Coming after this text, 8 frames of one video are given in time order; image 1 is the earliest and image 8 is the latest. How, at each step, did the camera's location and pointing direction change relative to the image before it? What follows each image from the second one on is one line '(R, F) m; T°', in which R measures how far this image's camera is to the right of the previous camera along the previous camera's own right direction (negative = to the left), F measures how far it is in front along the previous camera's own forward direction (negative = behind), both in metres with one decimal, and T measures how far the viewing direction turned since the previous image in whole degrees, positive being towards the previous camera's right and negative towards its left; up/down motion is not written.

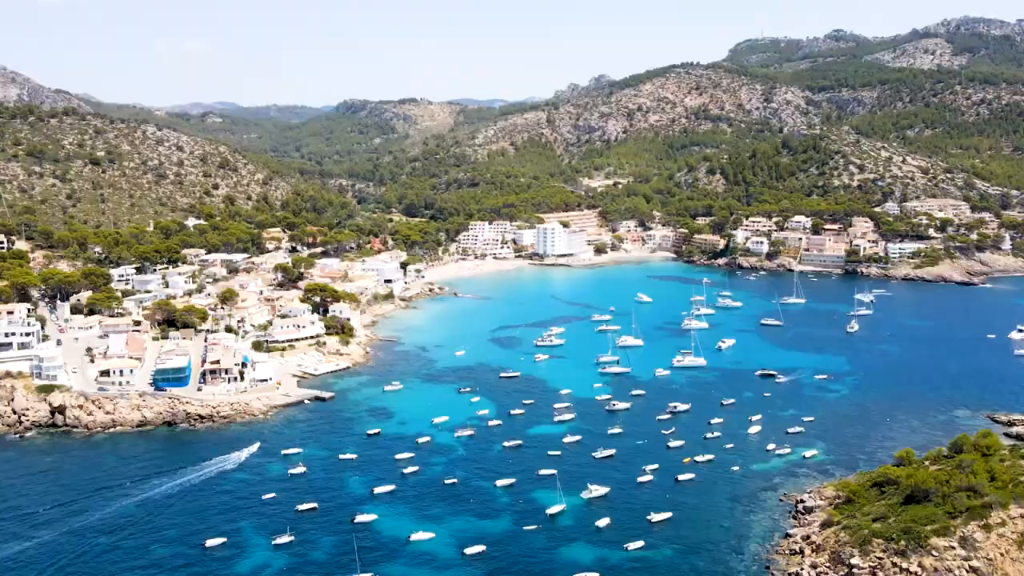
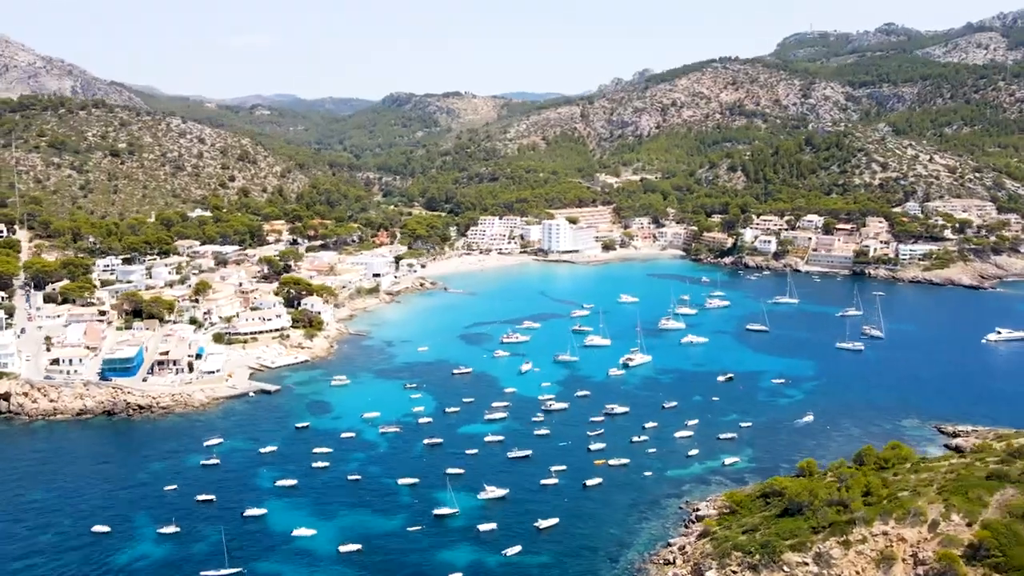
(+5.7, +0.4) m; -3°
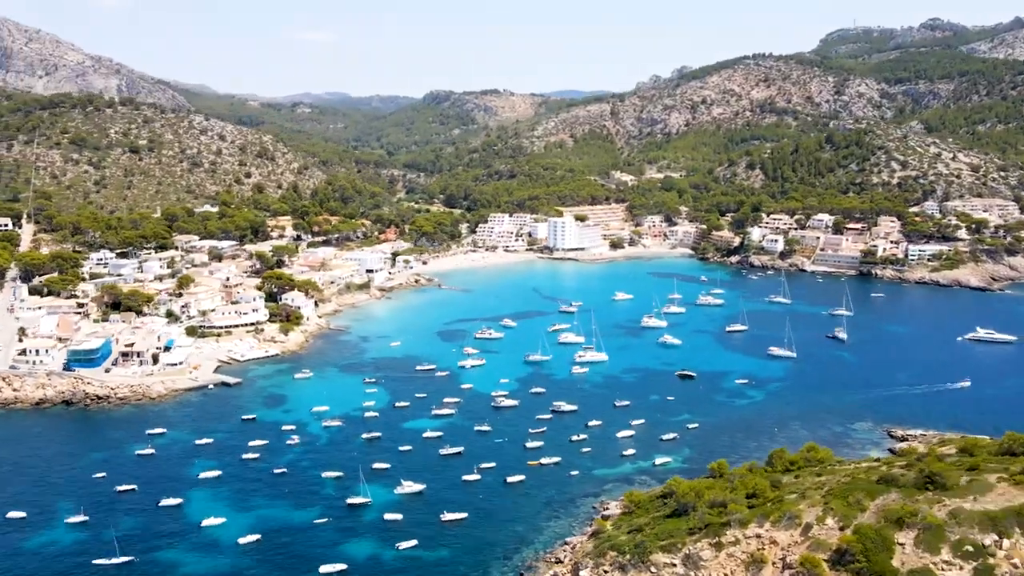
(+4.8, +0.1) m; -3°
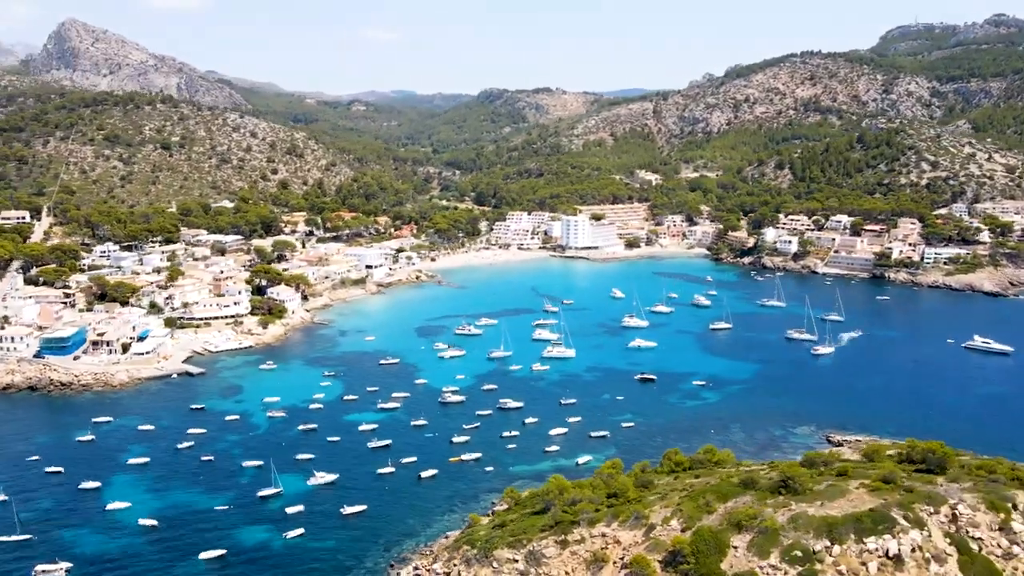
(+5.8, -0.1) m; -4°
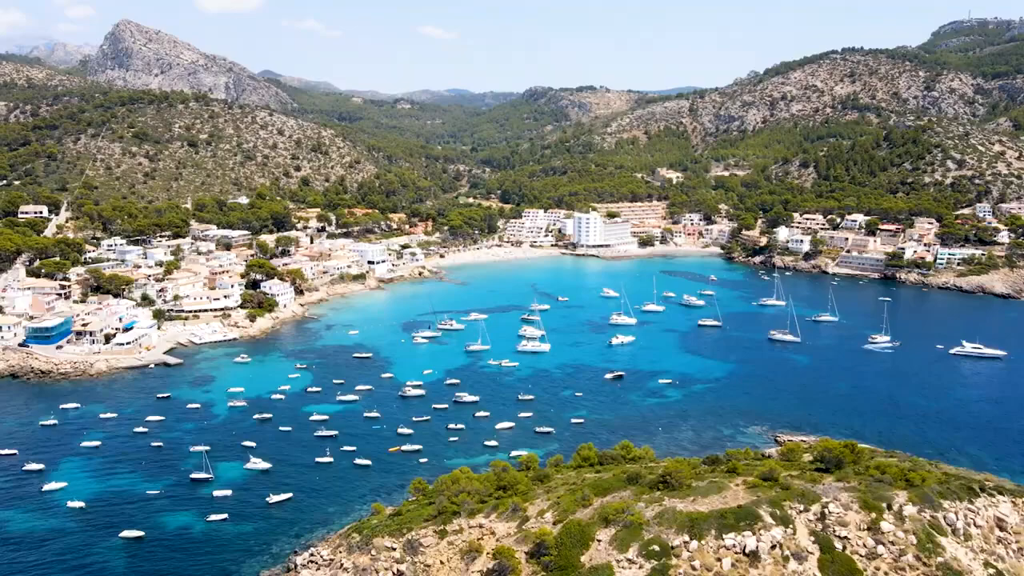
(+4.7, -0.2) m; -3°
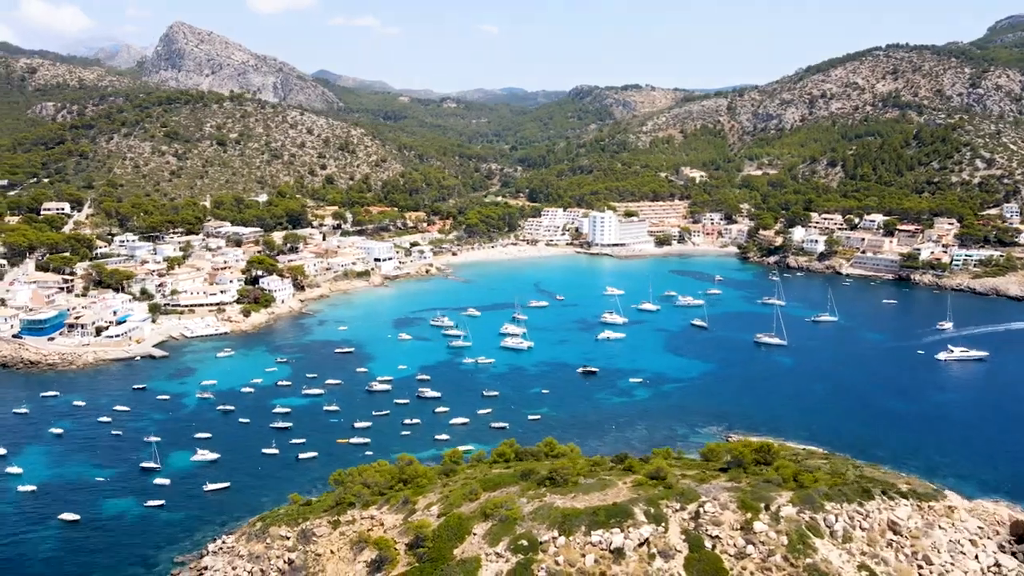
(+4.4, -0.2) m; -3°
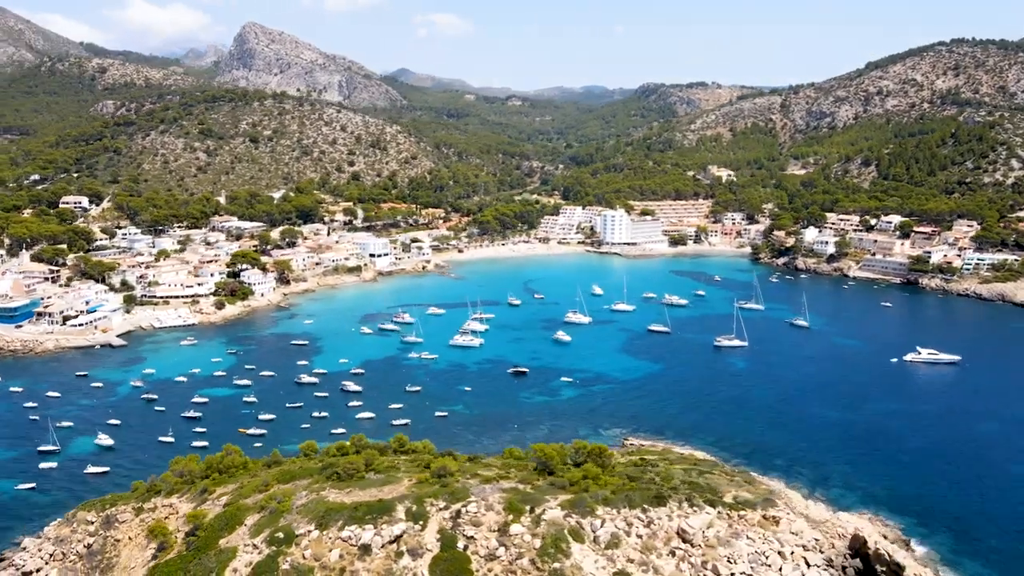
(+7.8, +0.4) m; -5°
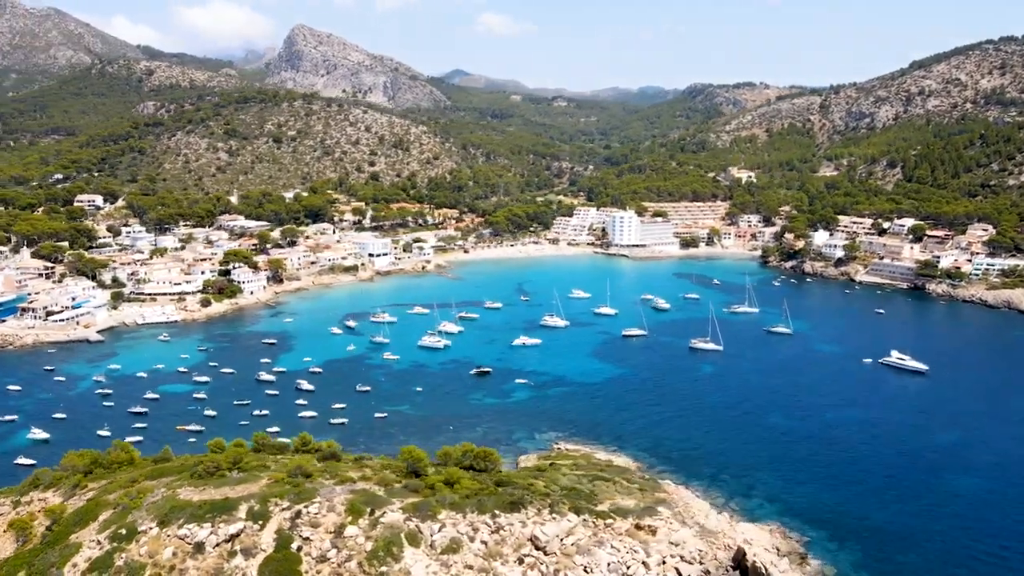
(+5.2, +0.5) m; -3°
